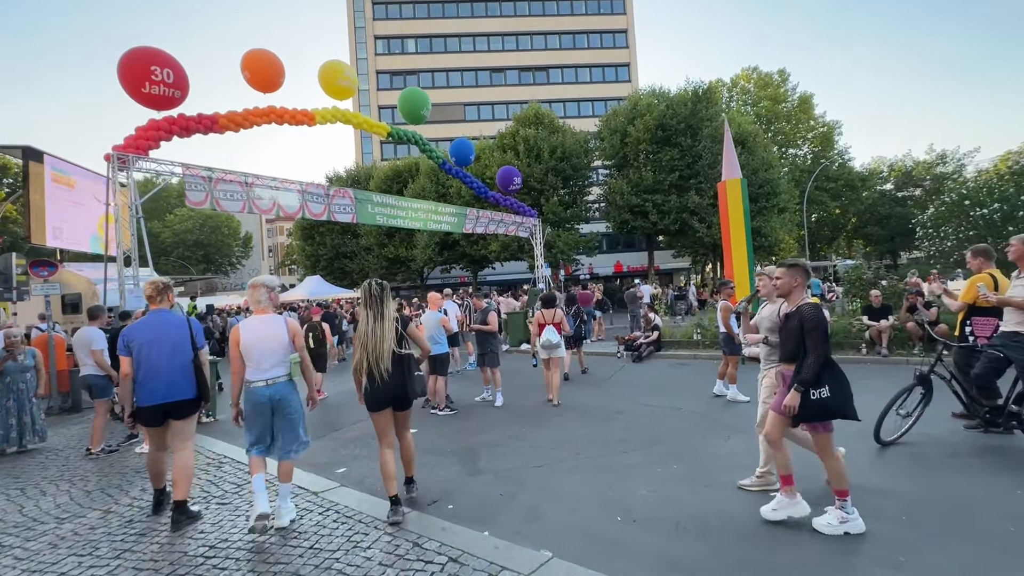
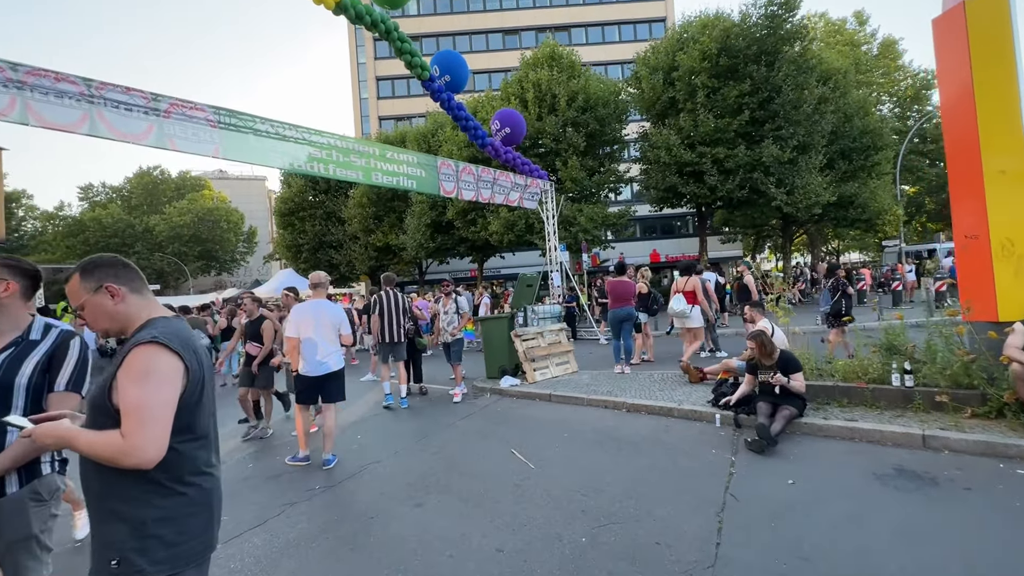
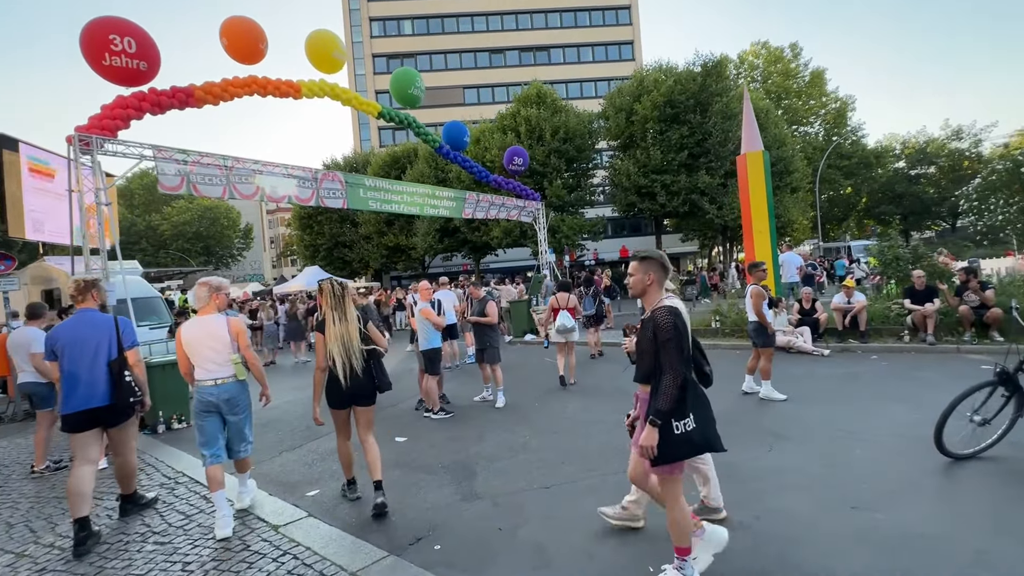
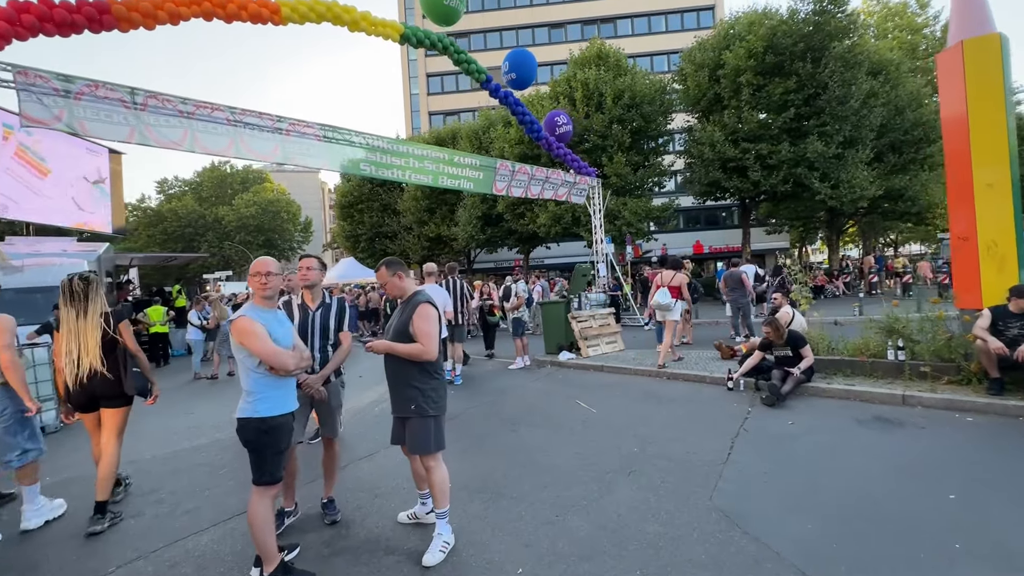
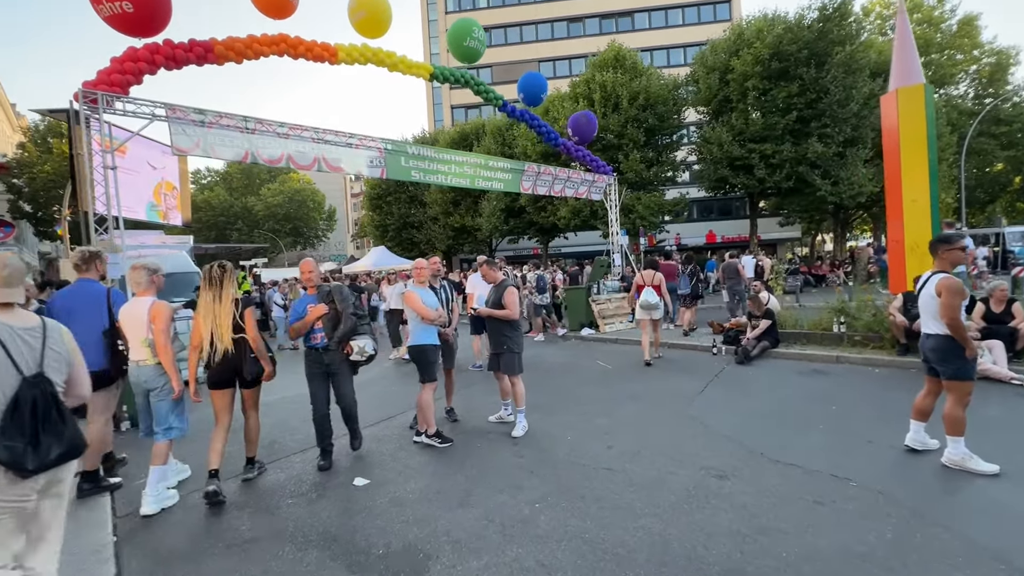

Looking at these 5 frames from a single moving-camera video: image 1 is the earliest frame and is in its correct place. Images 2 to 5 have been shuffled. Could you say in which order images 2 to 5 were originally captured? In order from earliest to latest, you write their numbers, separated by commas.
3, 5, 4, 2
